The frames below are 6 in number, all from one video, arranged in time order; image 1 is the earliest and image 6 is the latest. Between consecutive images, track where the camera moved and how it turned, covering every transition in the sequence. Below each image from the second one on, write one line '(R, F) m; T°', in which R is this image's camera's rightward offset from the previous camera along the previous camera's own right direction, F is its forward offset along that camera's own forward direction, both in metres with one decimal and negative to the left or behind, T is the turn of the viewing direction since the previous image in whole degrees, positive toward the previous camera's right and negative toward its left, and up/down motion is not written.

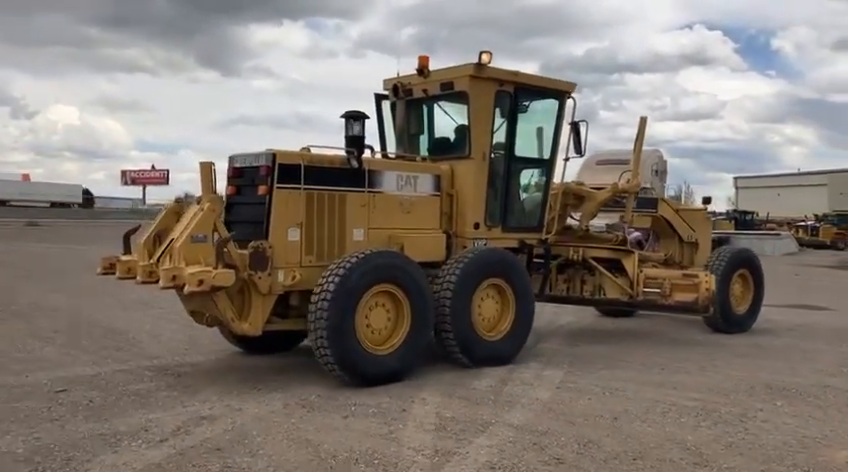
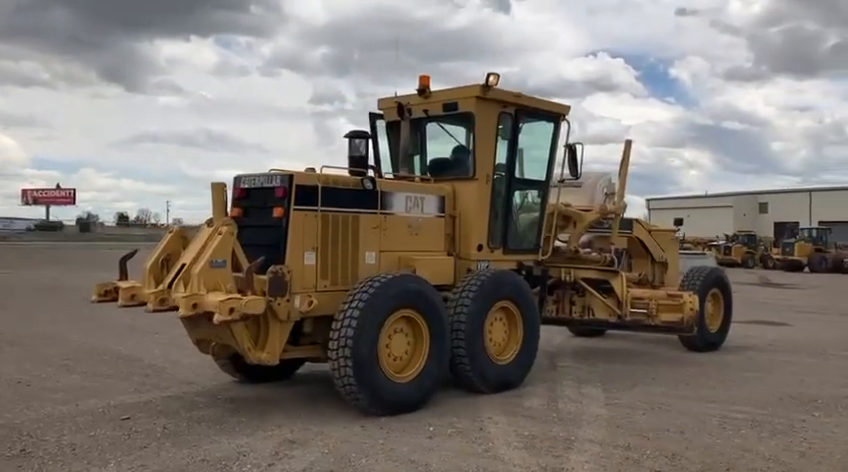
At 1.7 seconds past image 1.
(-0.9, 0.0) m; +5°
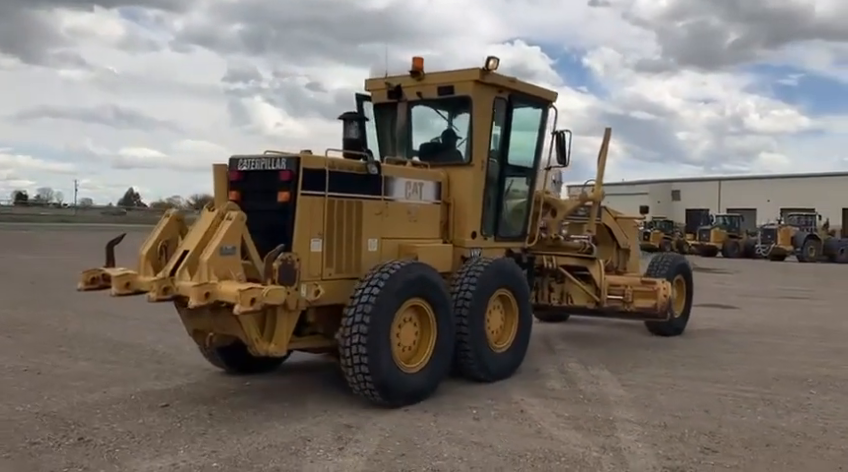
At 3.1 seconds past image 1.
(-0.7, 0.0) m; +5°
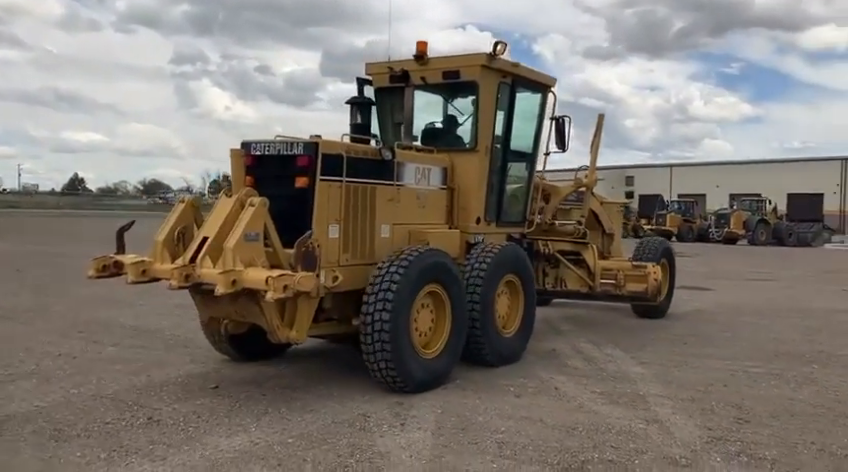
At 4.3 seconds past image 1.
(-0.5, -0.1) m; +3°
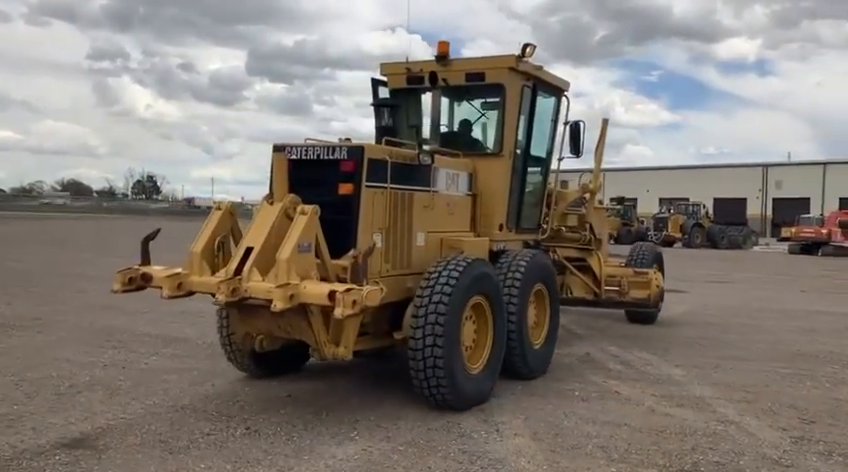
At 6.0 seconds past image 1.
(-0.7, 0.0) m; +3°
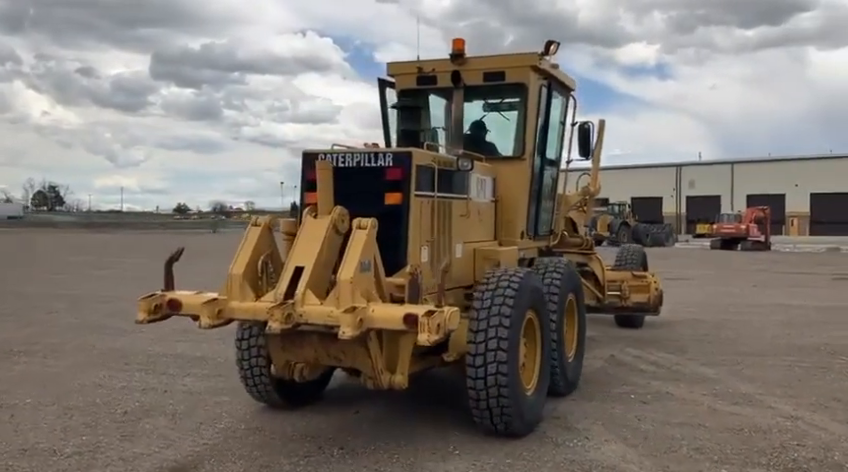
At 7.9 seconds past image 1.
(-0.7, 0.0) m; +4°
